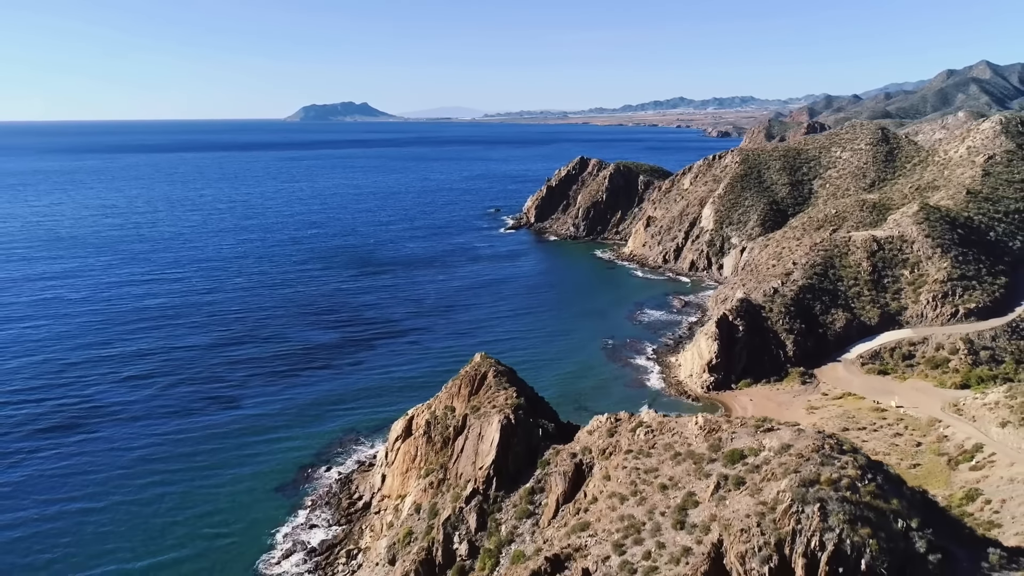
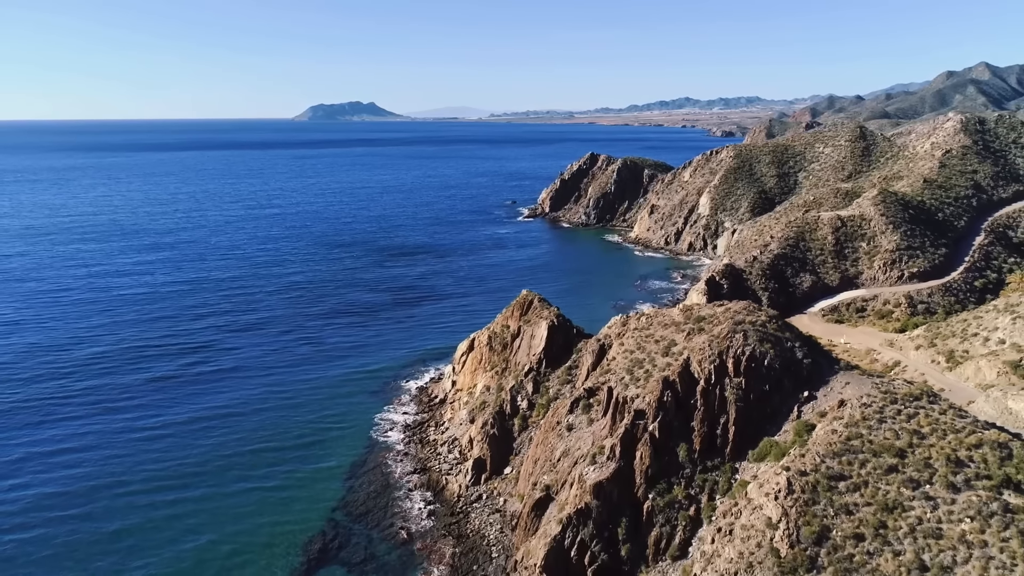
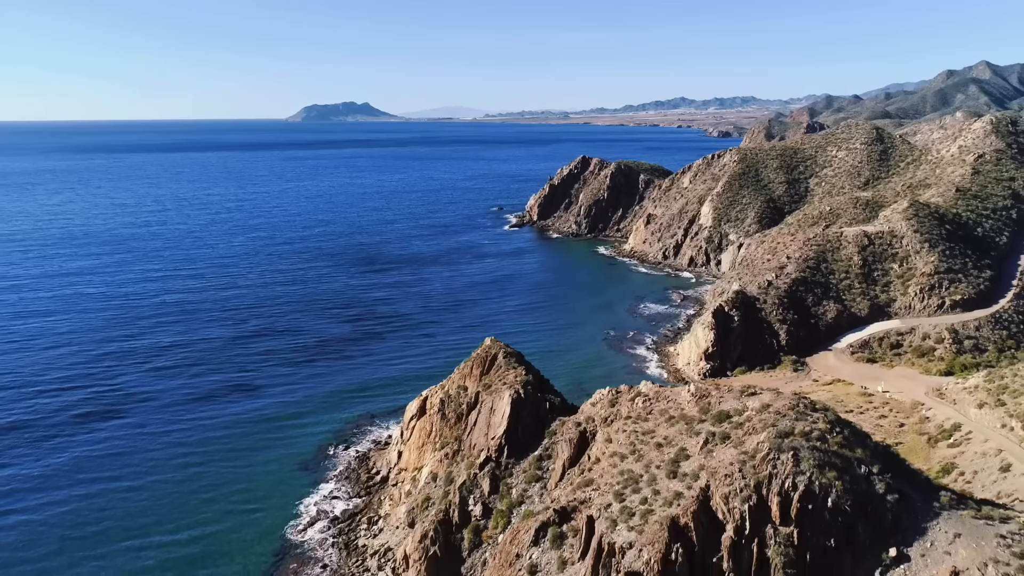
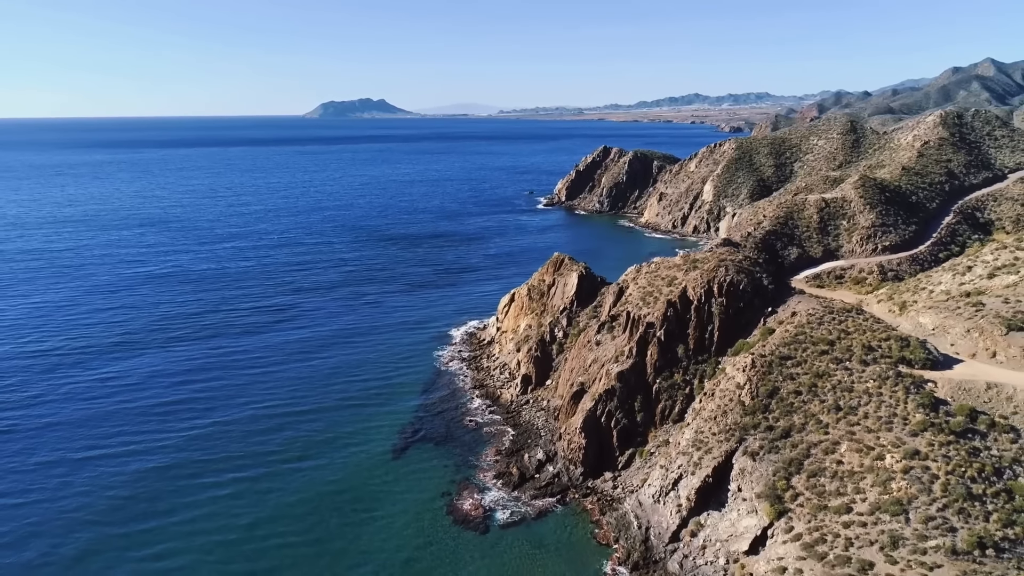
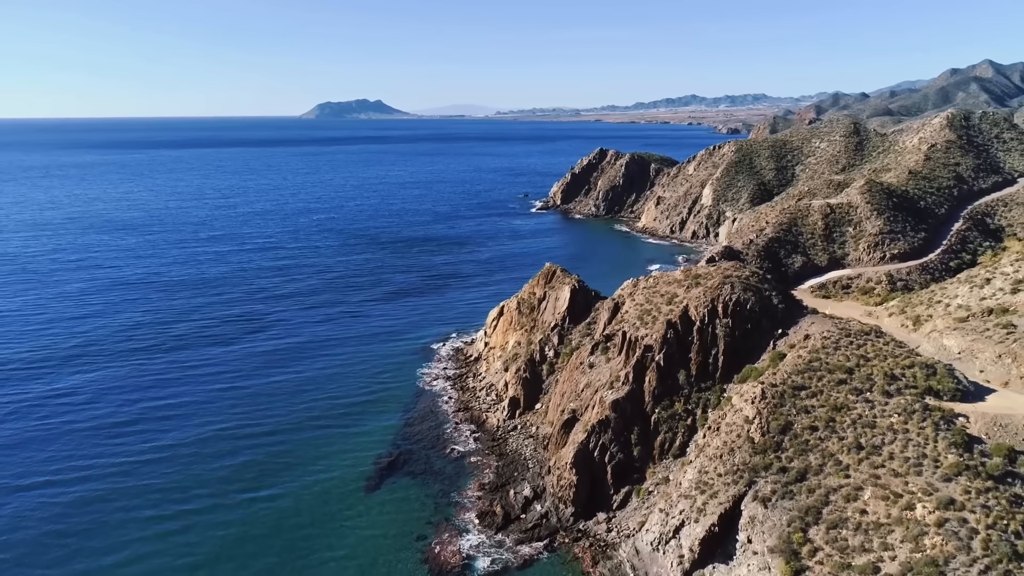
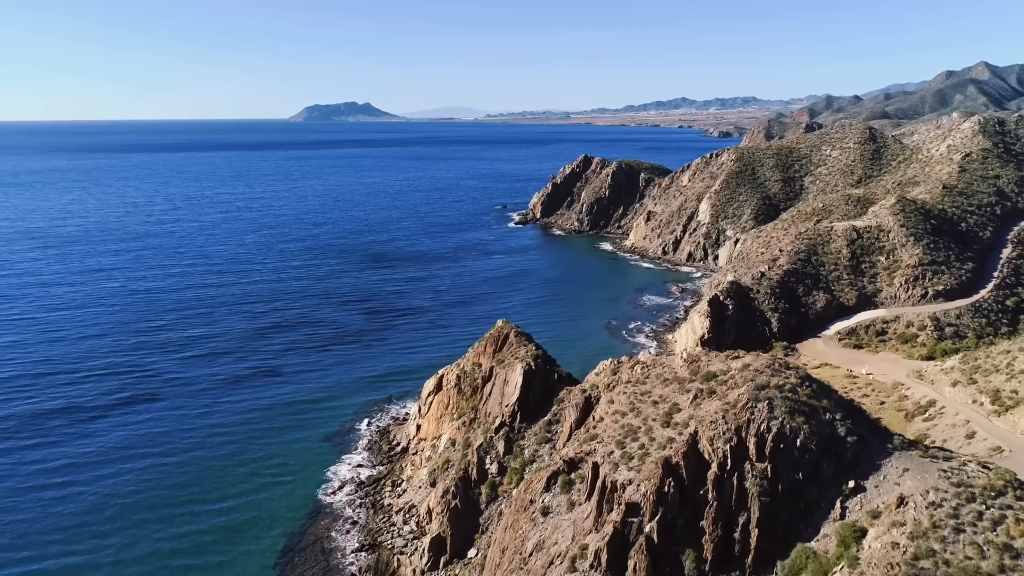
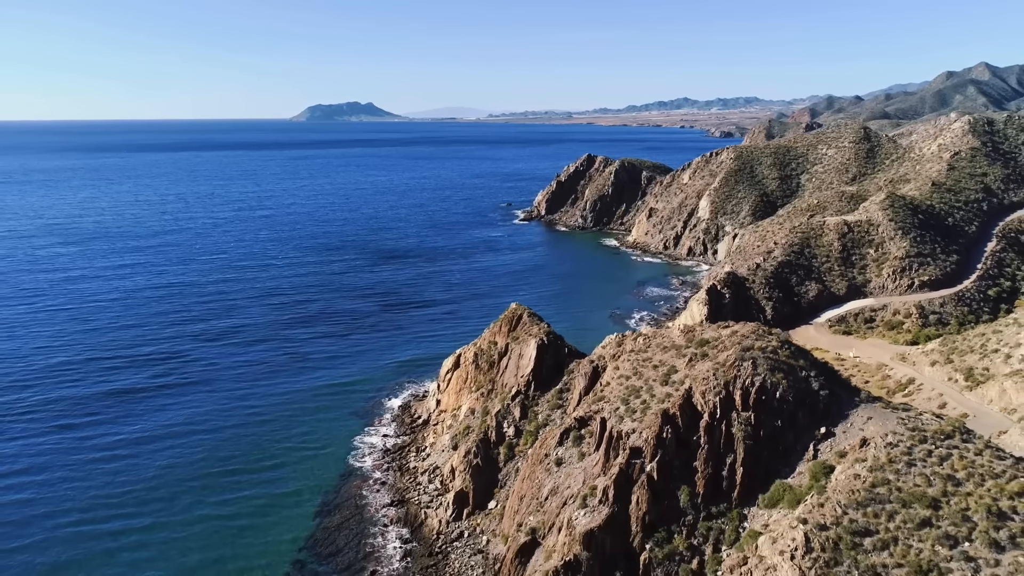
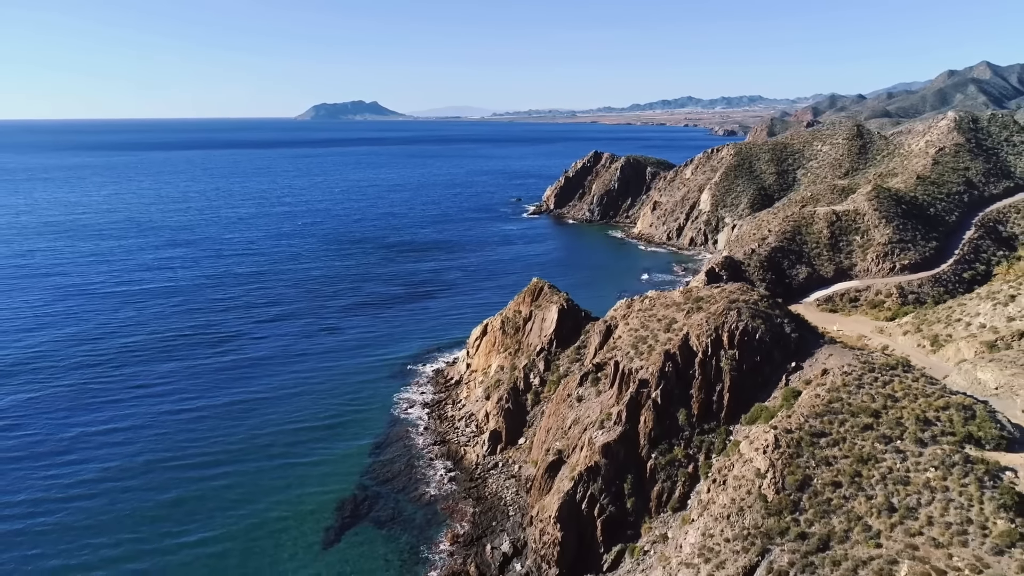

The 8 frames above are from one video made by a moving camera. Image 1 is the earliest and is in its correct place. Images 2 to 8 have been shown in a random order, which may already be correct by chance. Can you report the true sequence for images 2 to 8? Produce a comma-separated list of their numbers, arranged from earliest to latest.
3, 6, 7, 2, 8, 5, 4
